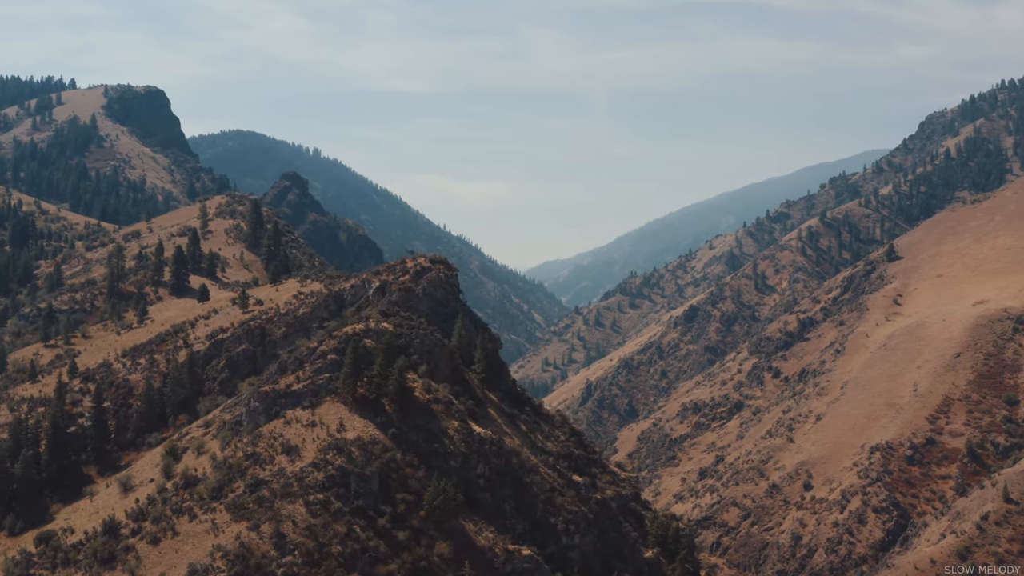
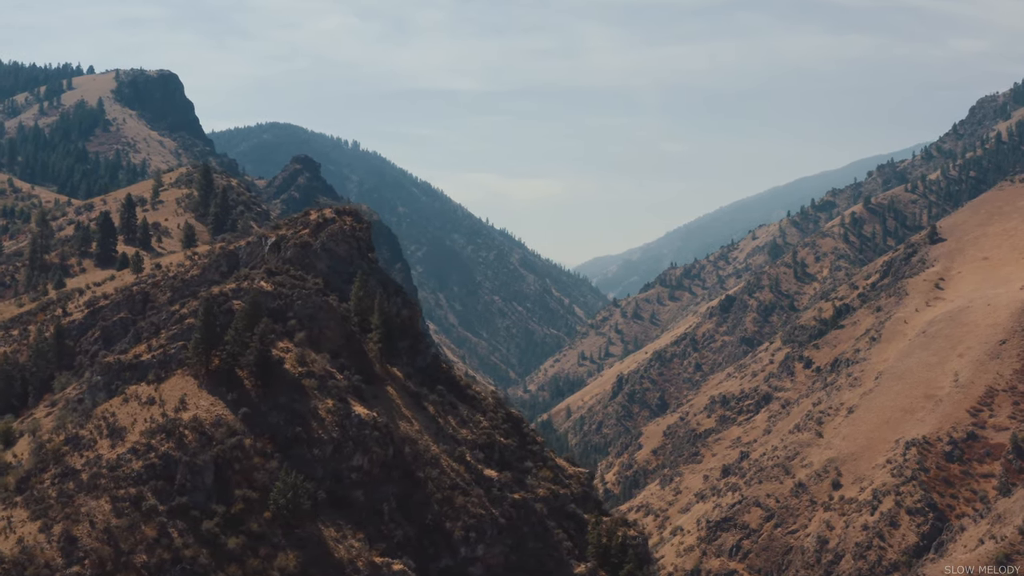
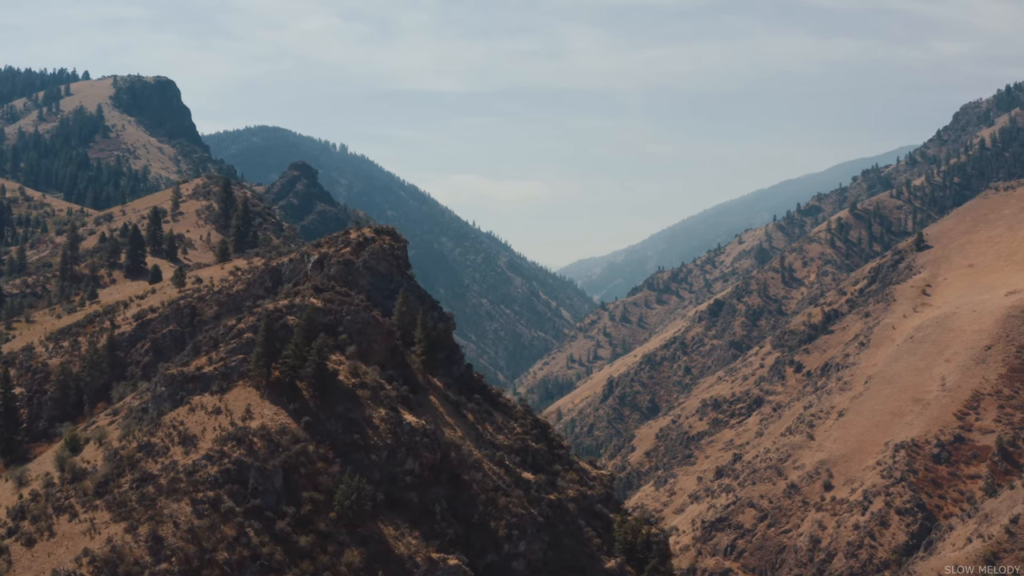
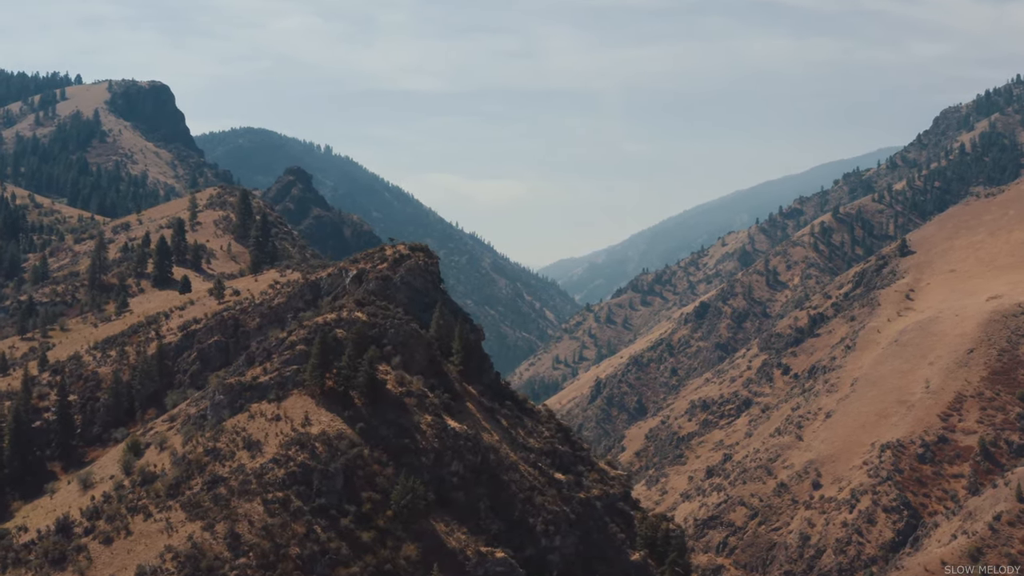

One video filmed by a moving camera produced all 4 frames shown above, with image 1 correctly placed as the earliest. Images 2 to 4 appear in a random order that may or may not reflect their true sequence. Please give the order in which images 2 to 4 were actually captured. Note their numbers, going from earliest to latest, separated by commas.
4, 3, 2
